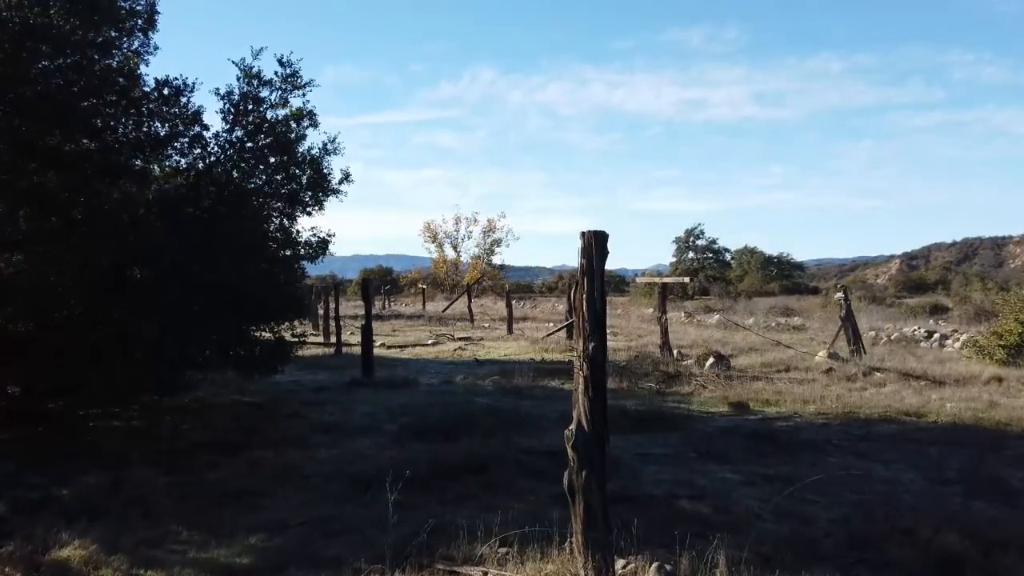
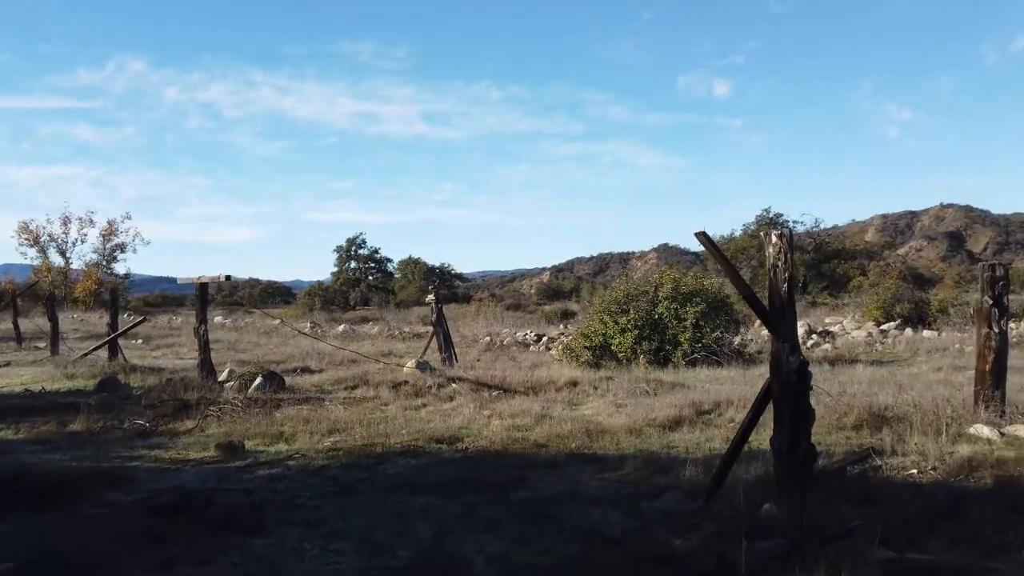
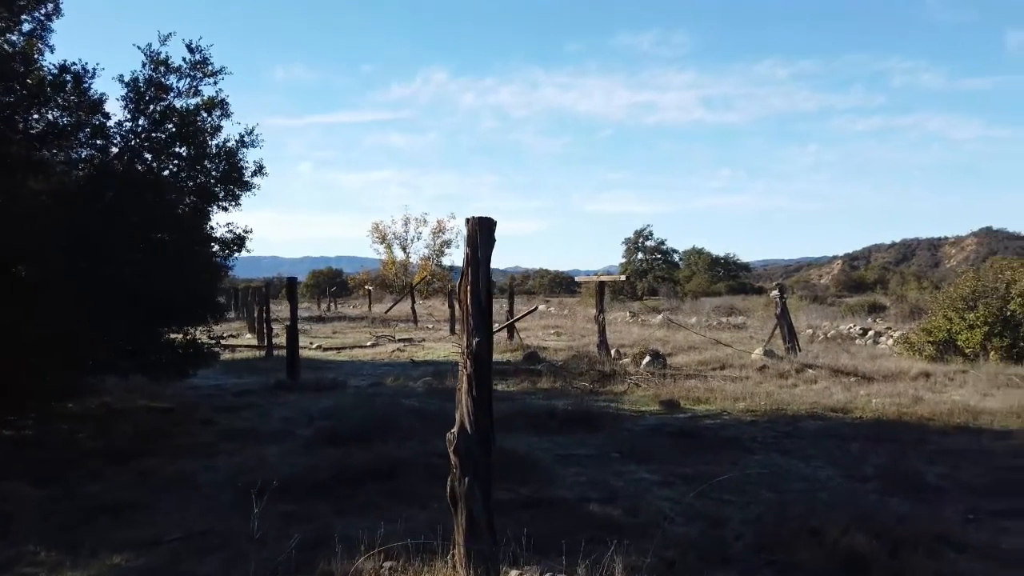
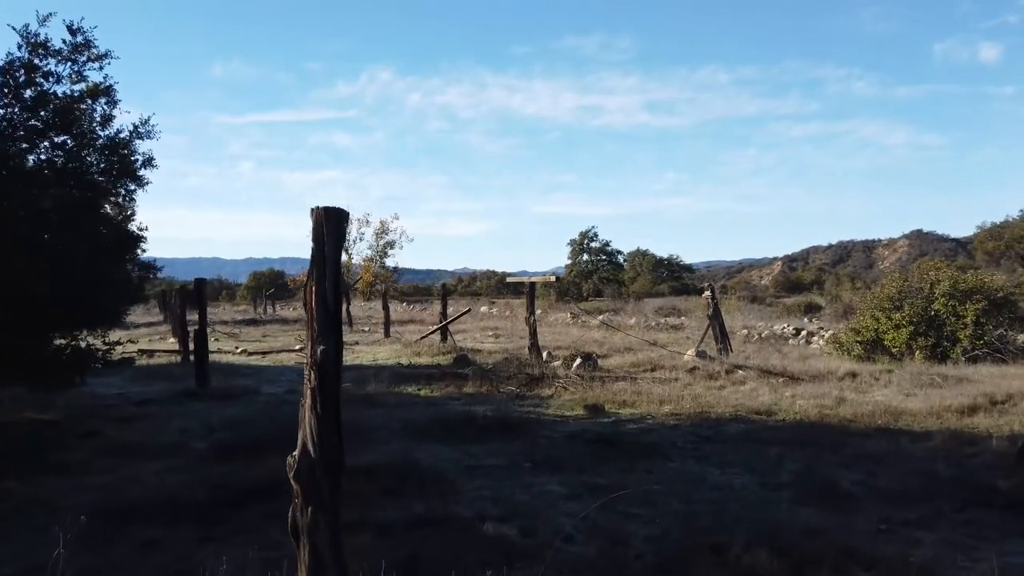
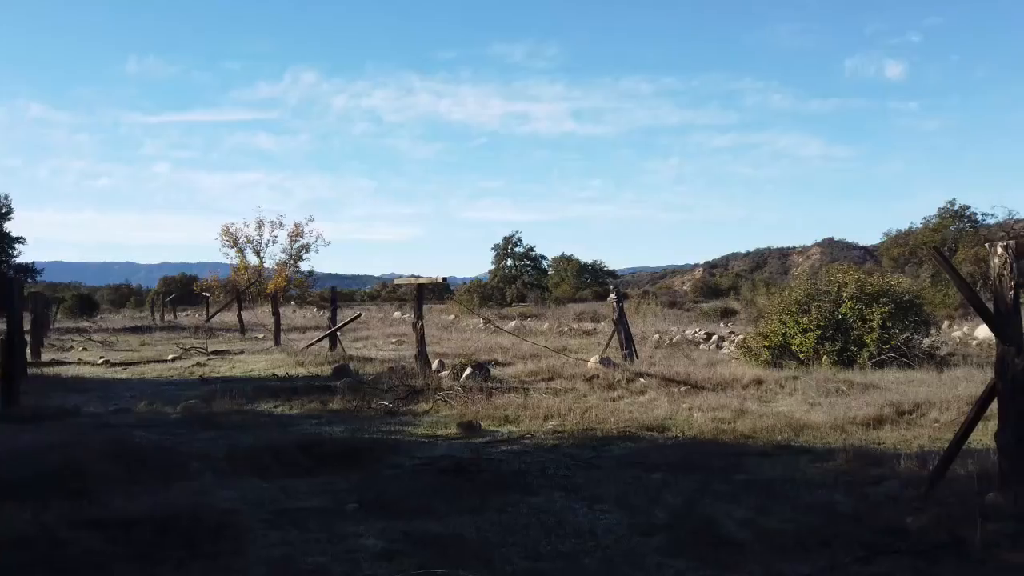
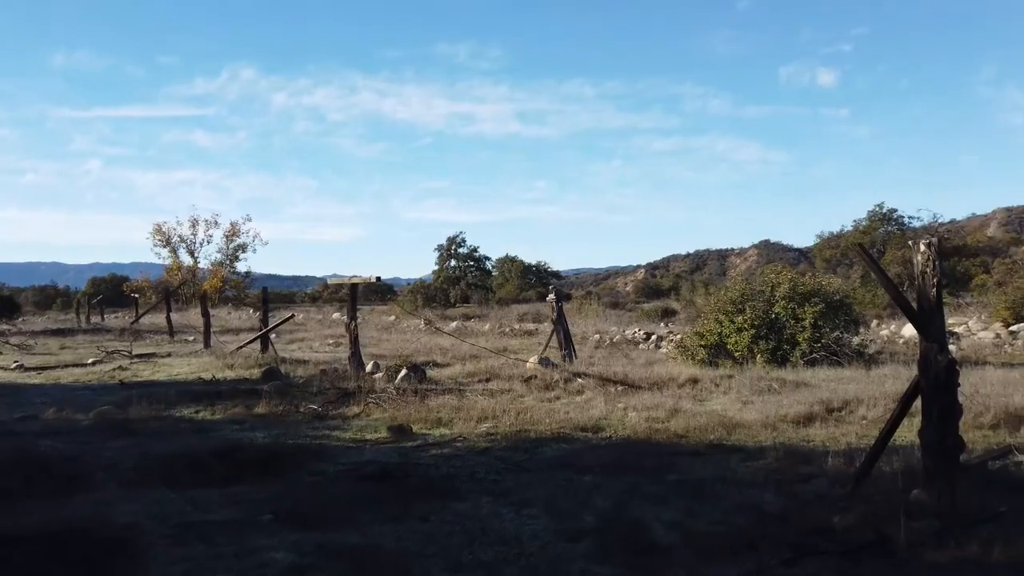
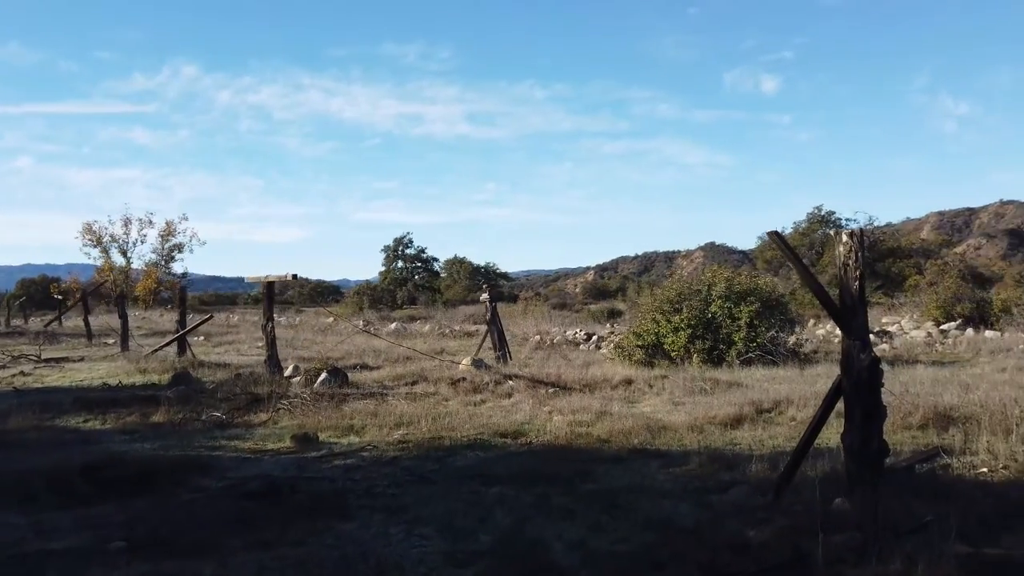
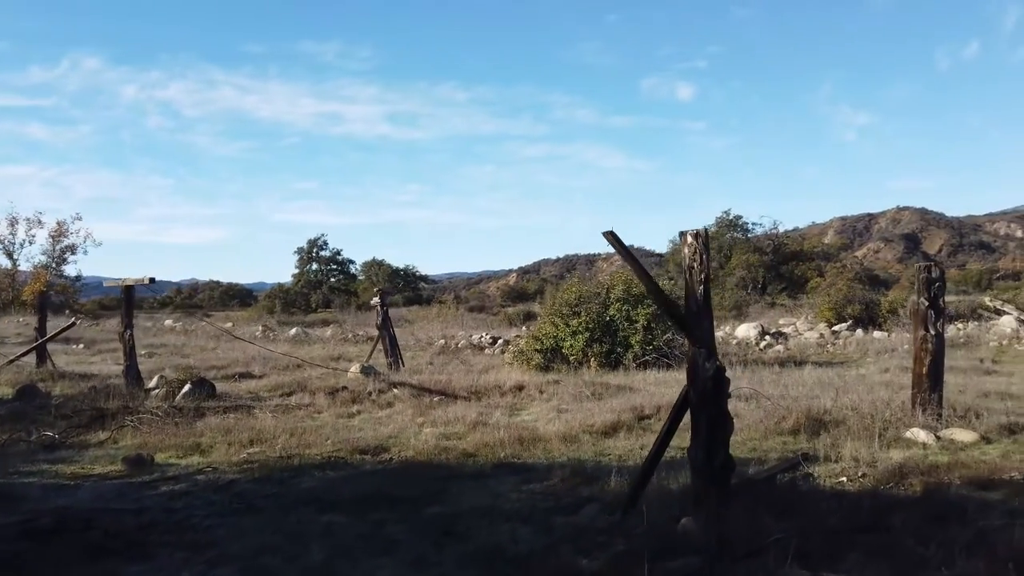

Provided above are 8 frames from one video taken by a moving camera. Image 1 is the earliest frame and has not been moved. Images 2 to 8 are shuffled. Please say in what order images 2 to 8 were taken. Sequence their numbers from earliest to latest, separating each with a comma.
3, 4, 5, 6, 7, 2, 8
